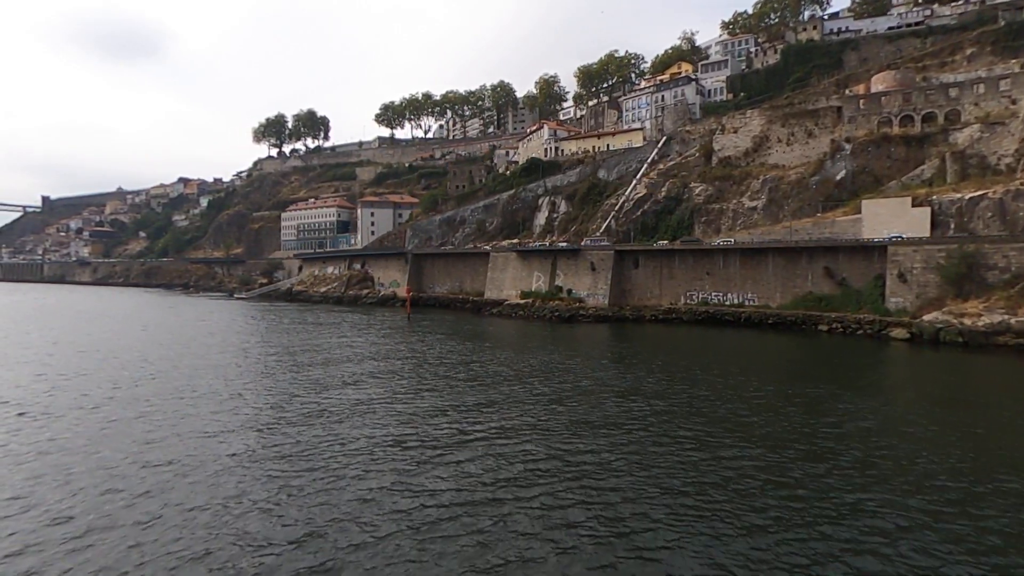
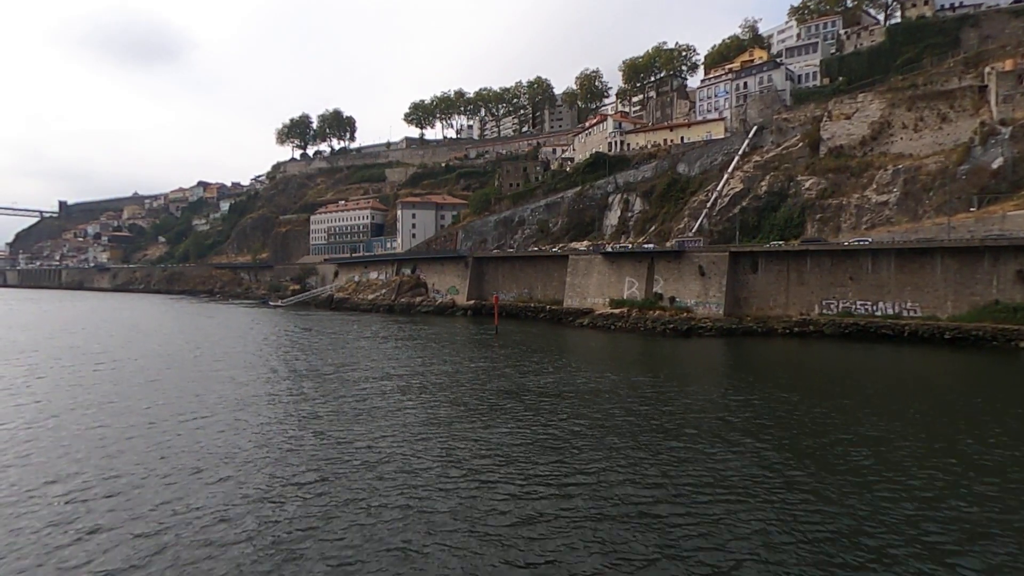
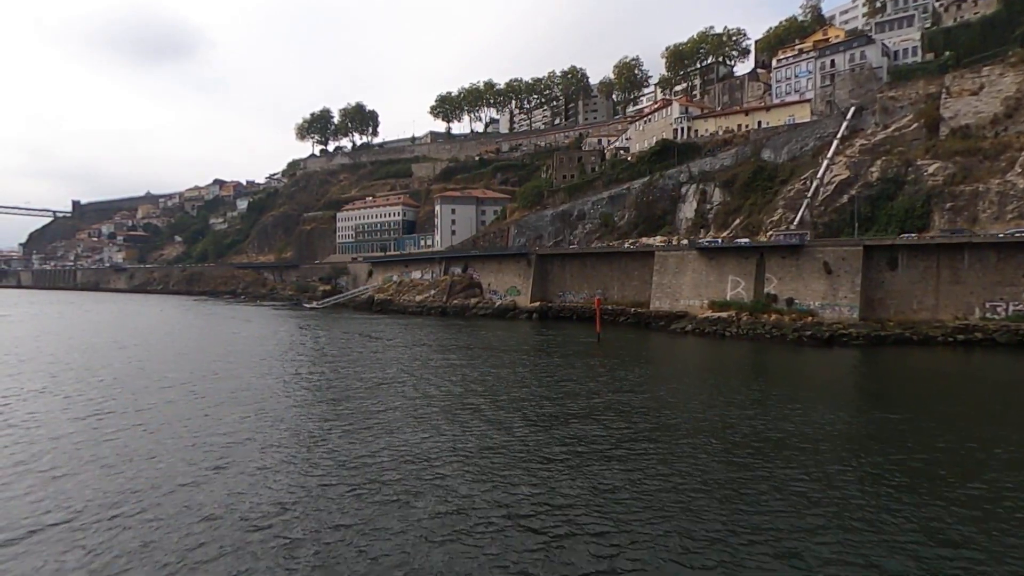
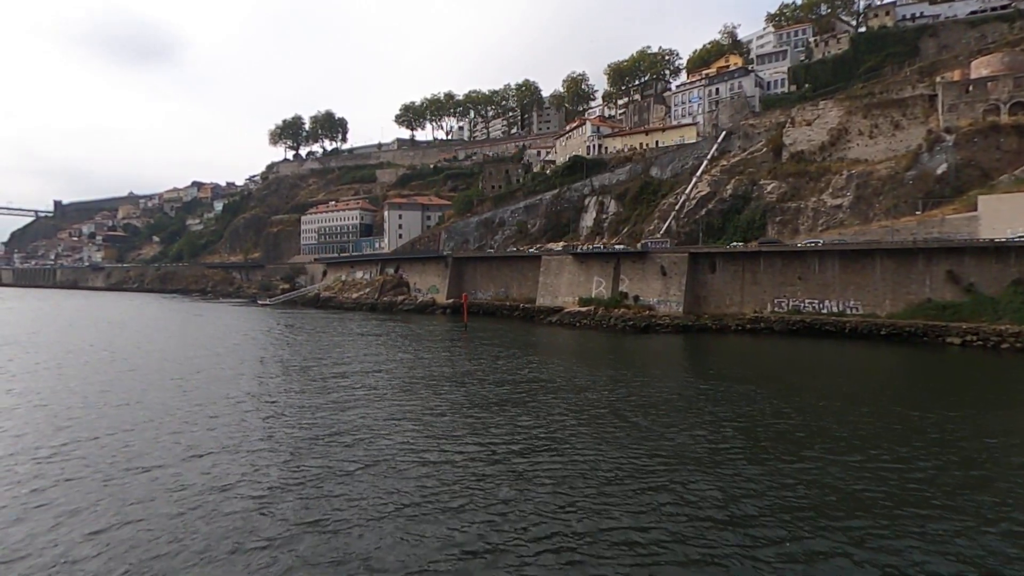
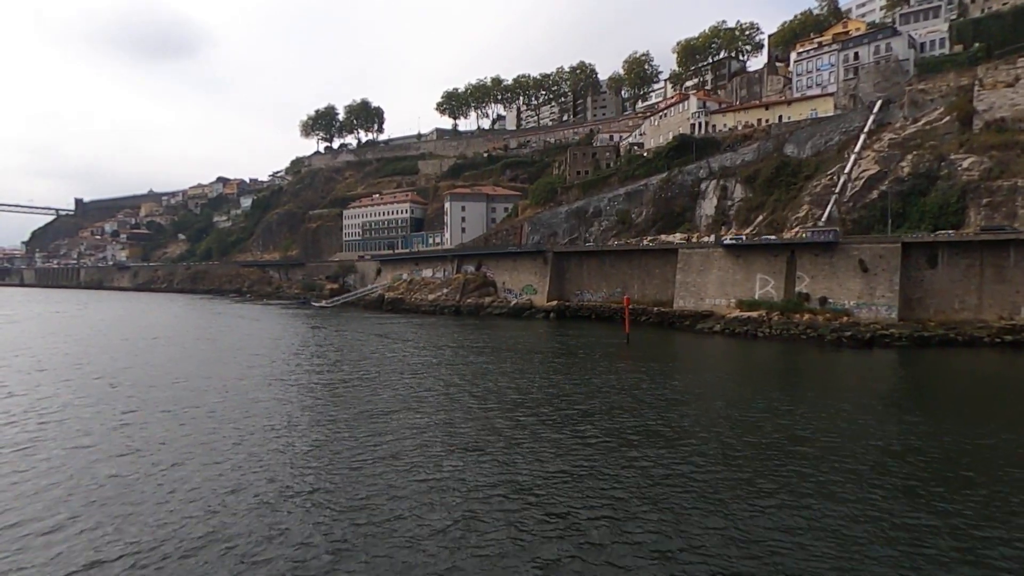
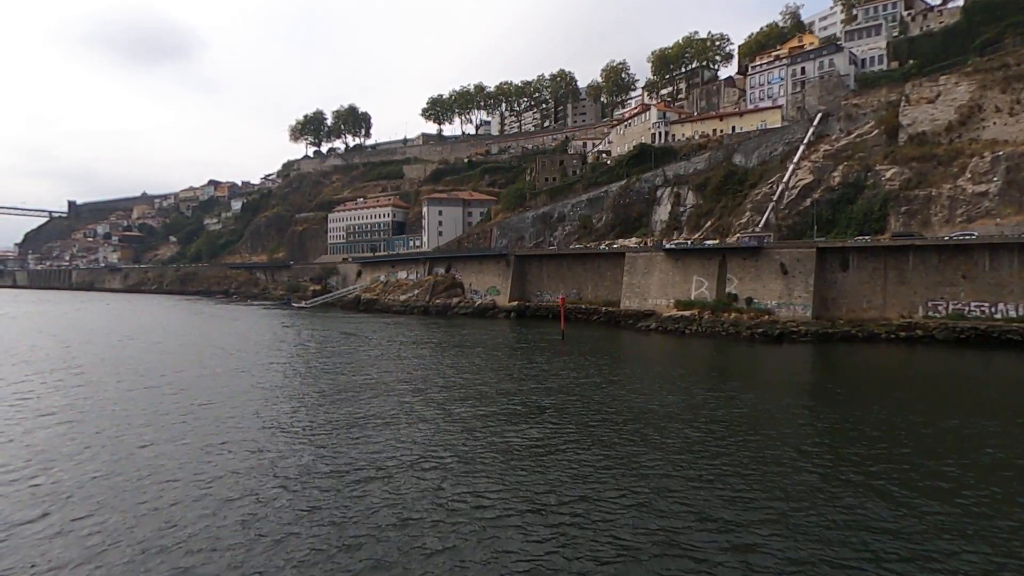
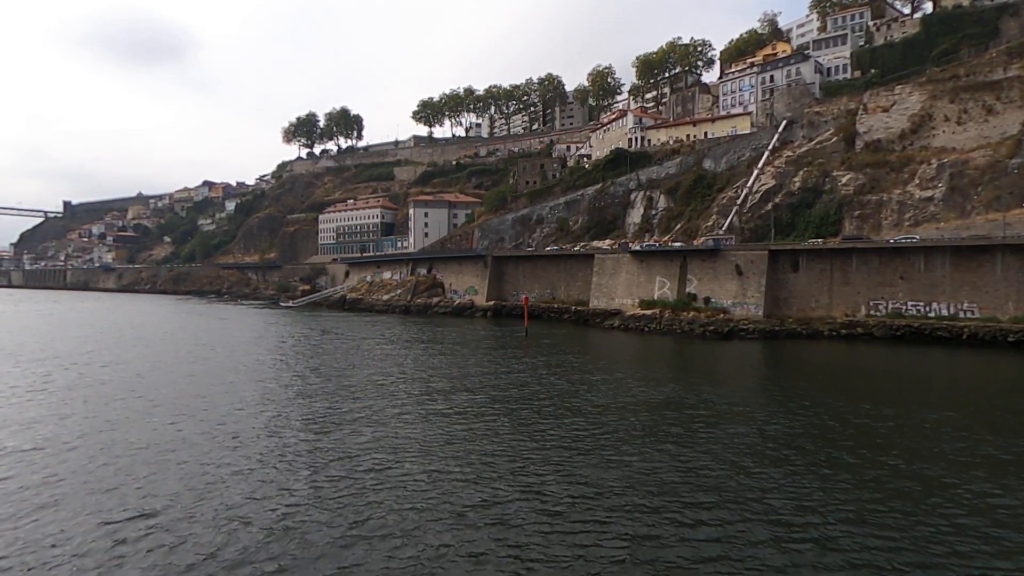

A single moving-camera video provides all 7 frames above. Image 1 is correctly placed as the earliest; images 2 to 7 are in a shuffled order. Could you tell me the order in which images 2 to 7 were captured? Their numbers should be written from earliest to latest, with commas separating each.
4, 2, 7, 6, 3, 5
